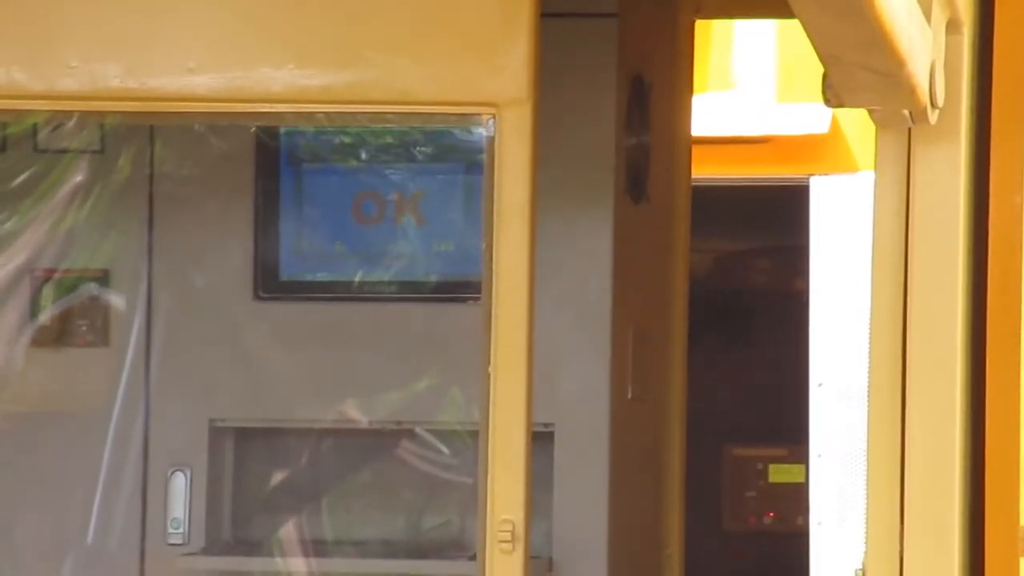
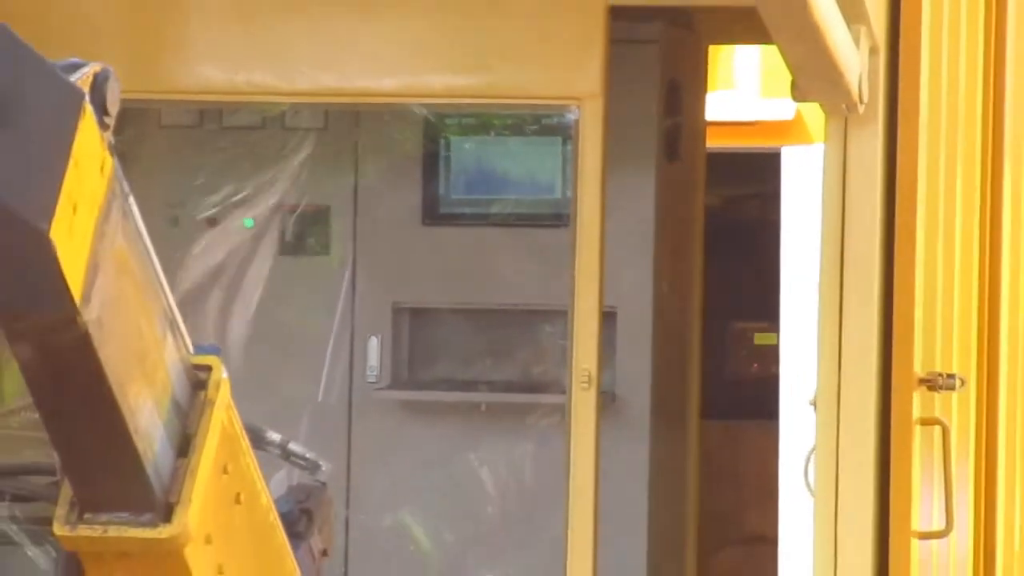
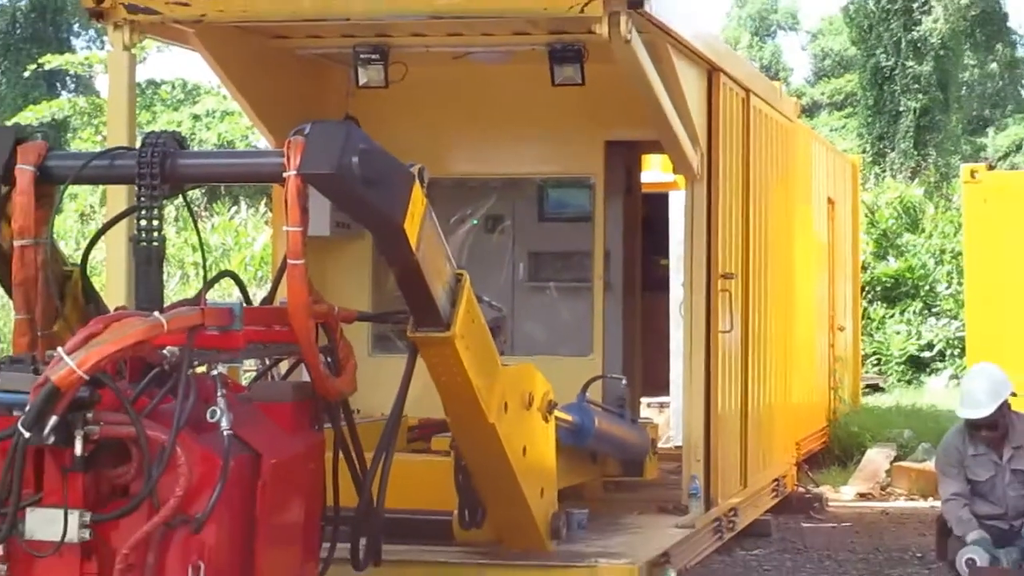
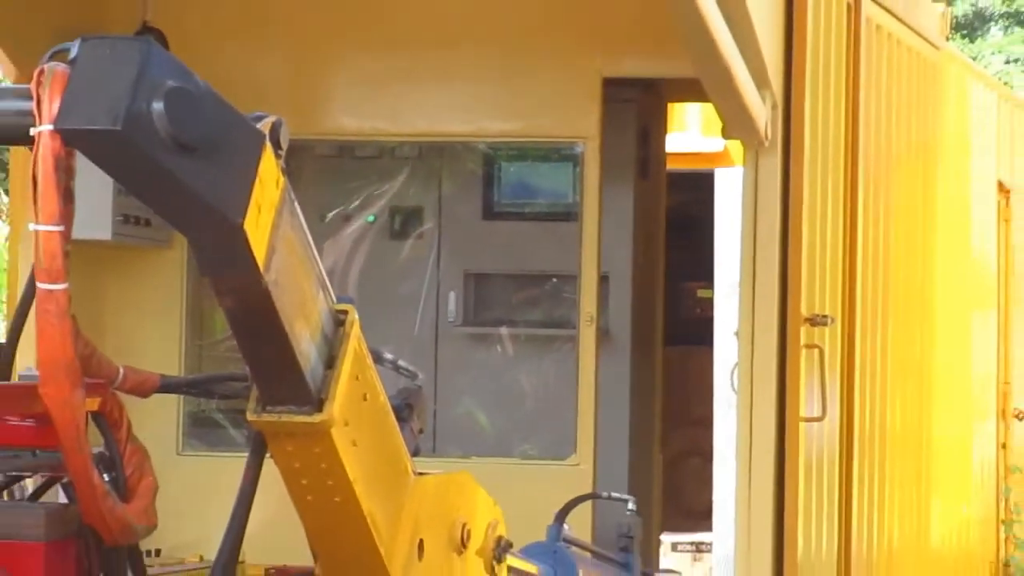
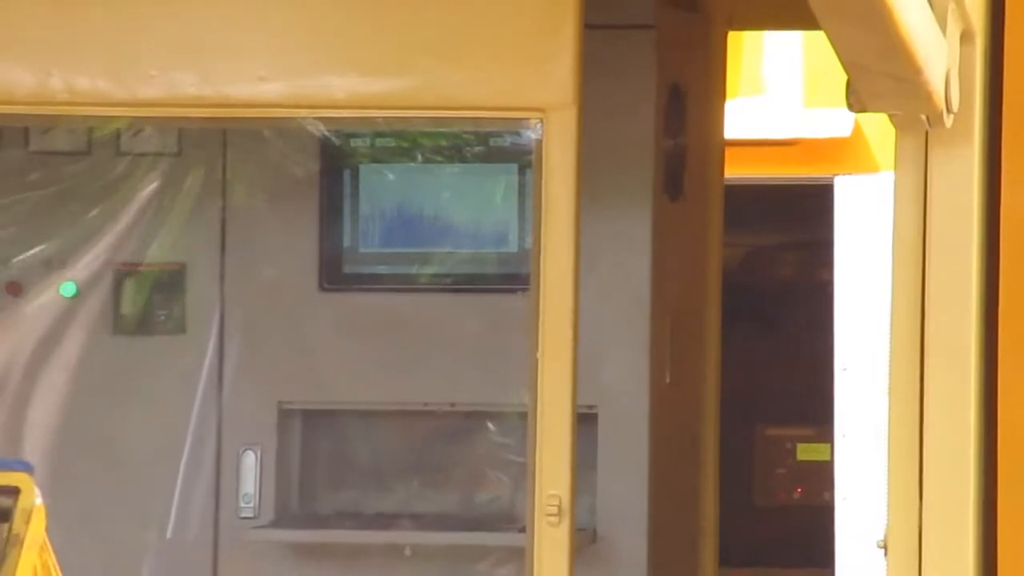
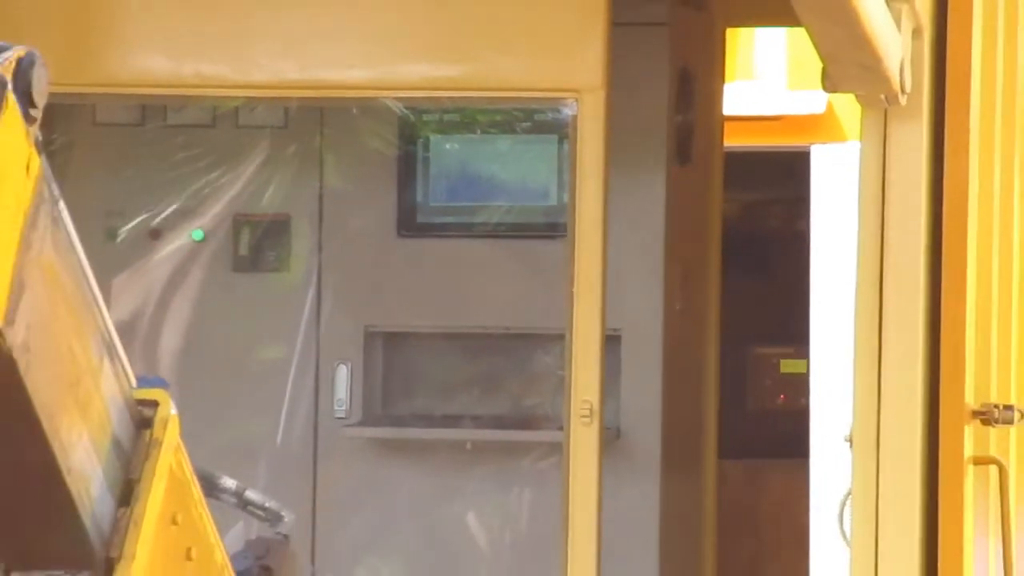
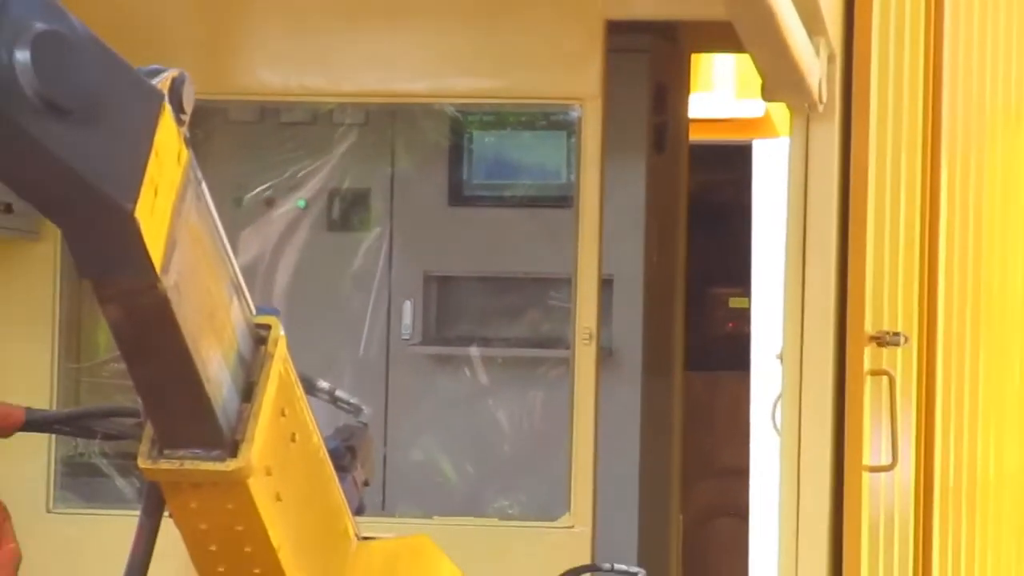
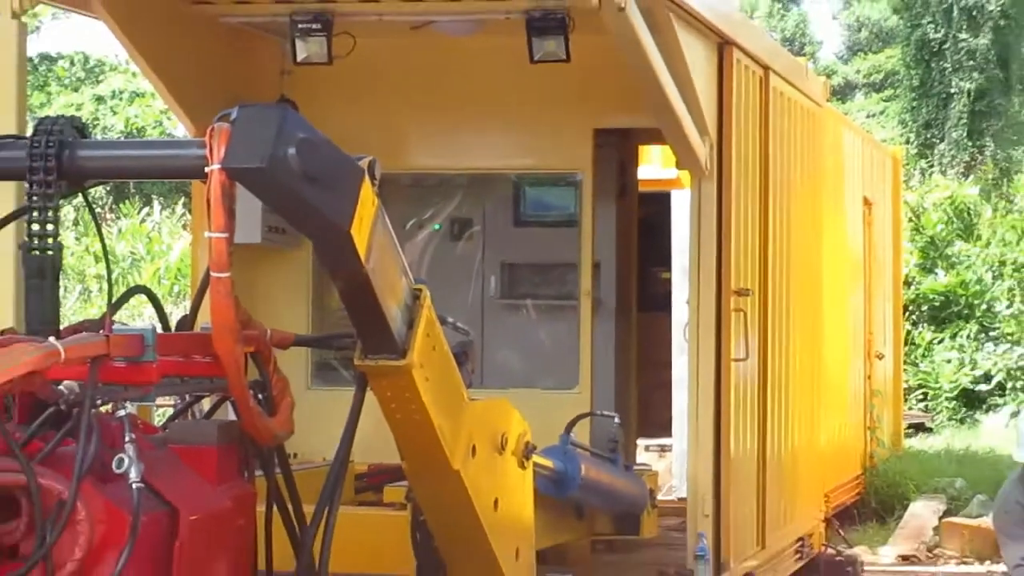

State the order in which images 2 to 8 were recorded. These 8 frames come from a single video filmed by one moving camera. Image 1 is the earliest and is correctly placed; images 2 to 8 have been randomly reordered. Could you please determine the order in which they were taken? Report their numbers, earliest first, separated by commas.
5, 6, 2, 7, 4, 8, 3
